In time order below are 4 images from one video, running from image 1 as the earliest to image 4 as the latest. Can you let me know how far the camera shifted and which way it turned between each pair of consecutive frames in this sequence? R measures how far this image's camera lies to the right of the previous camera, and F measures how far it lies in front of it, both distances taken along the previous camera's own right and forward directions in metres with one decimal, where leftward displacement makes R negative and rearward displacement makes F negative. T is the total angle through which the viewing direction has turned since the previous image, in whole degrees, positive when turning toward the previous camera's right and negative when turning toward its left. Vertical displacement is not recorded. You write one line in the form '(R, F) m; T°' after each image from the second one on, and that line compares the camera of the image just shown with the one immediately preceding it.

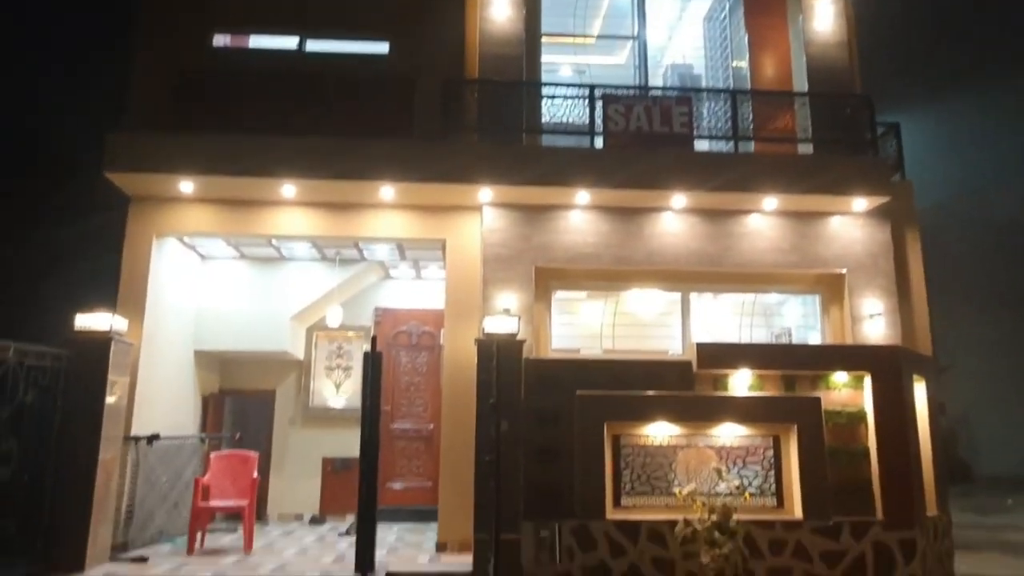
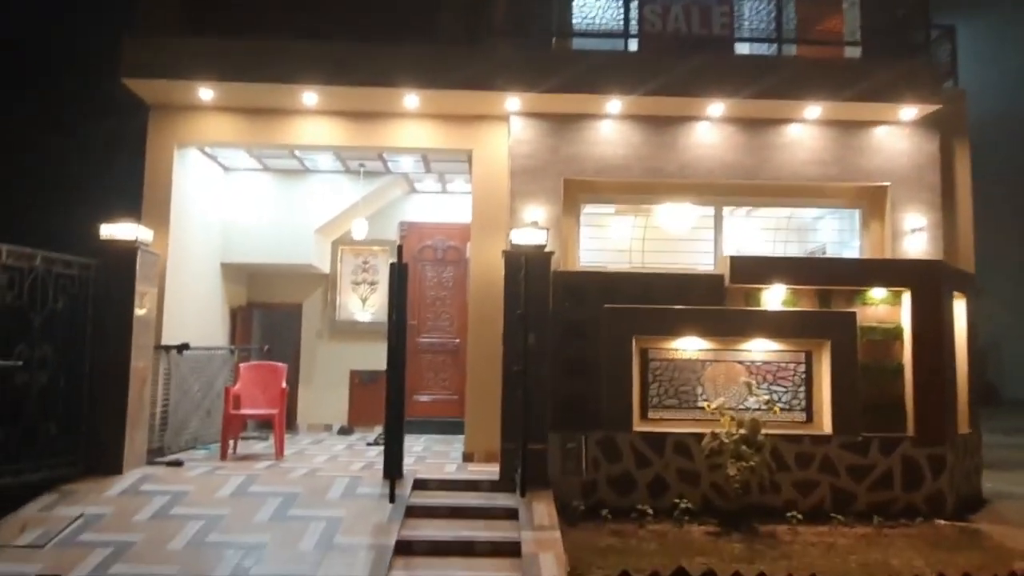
(0.0, +0.1) m; -2°
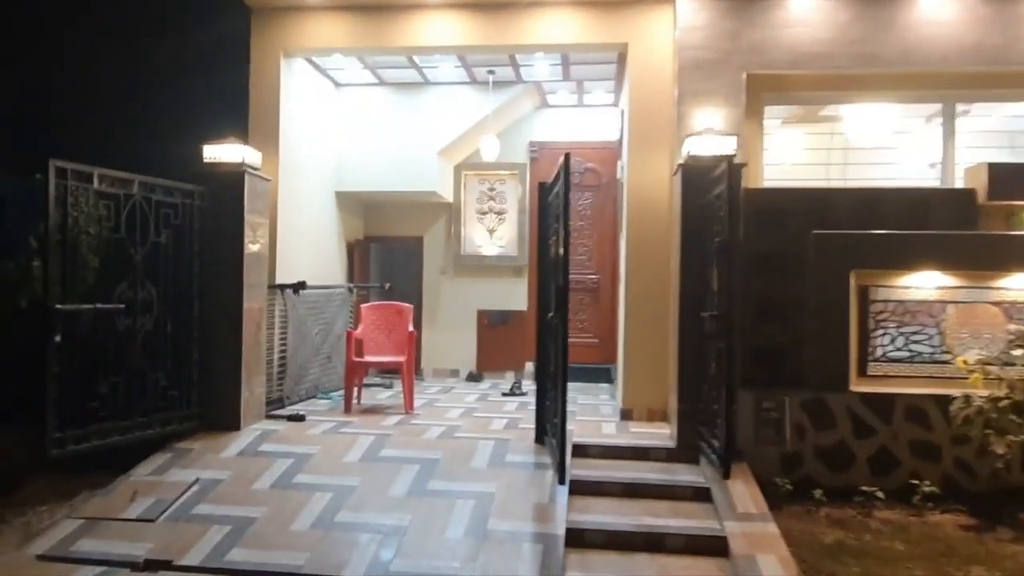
(-0.5, +1.0) m; -8°
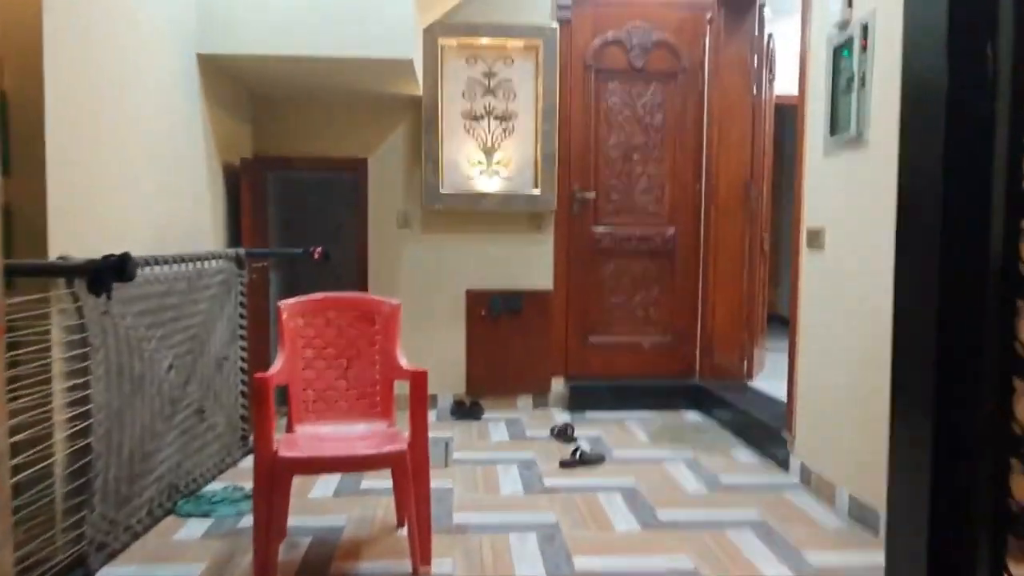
(-0.9, +3.3) m; +11°
